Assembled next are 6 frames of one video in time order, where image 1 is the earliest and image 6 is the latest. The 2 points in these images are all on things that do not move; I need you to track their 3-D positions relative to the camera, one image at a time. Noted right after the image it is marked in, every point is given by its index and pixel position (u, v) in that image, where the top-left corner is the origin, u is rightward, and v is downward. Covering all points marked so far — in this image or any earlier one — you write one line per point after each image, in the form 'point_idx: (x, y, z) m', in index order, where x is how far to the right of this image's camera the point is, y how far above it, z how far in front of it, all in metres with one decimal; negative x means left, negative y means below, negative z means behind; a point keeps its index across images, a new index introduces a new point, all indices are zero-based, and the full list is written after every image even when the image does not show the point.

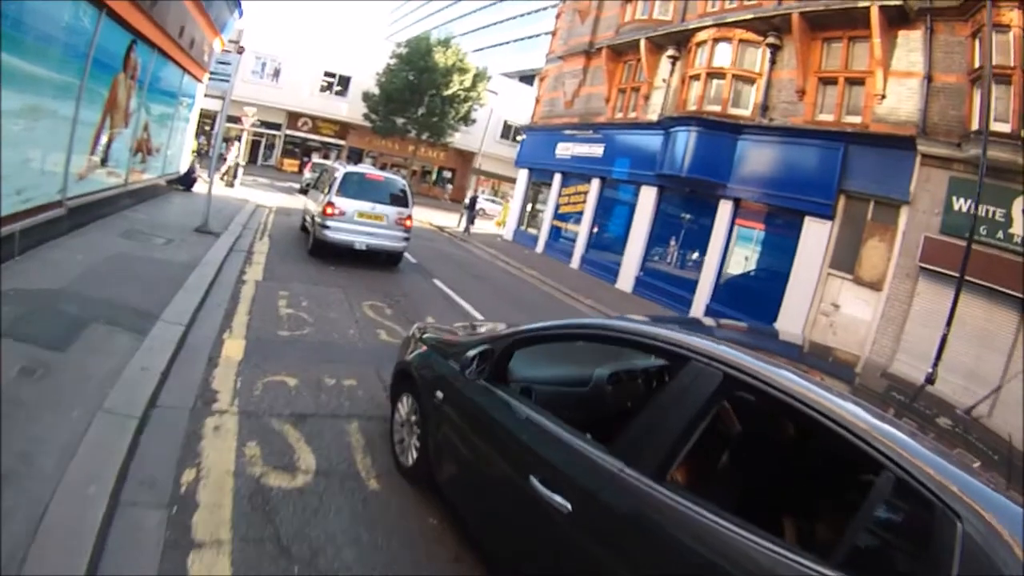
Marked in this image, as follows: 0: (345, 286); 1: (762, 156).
0: (-1.5, 0.0, +9.3) m
1: (+4.1, +1.9, +15.5) m
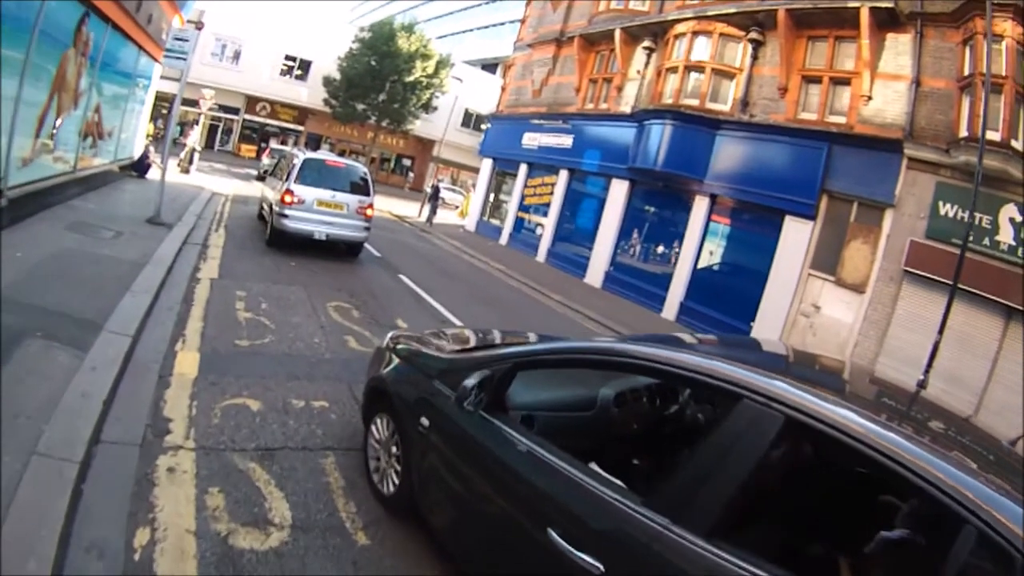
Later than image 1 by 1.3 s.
0: (-1.8, 0.0, +8.8) m
1: (+3.6, +2.0, +15.3) m
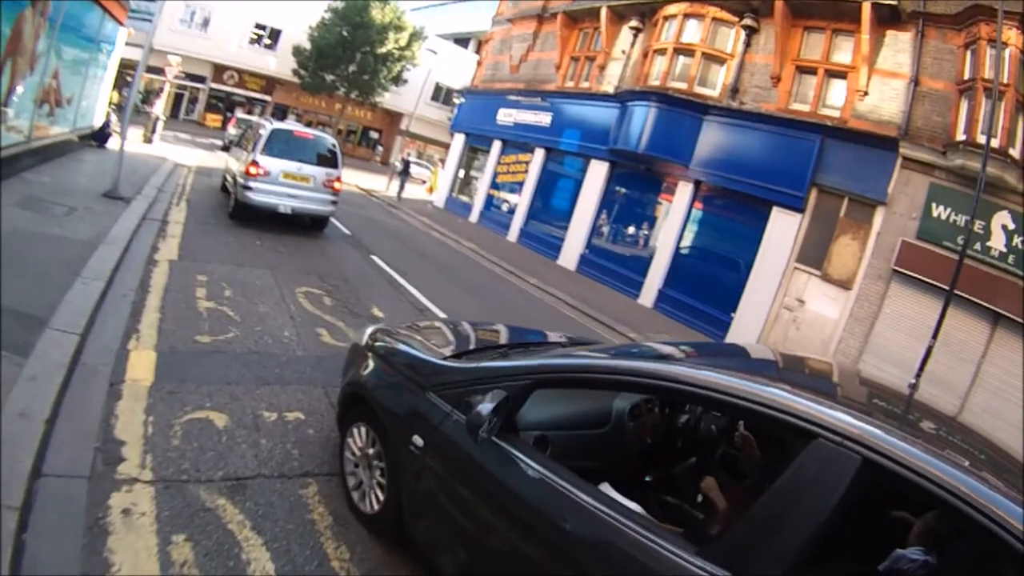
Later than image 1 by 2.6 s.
0: (-2.0, +0.2, +8.4) m
1: (+3.2, +2.2, +15.0) m
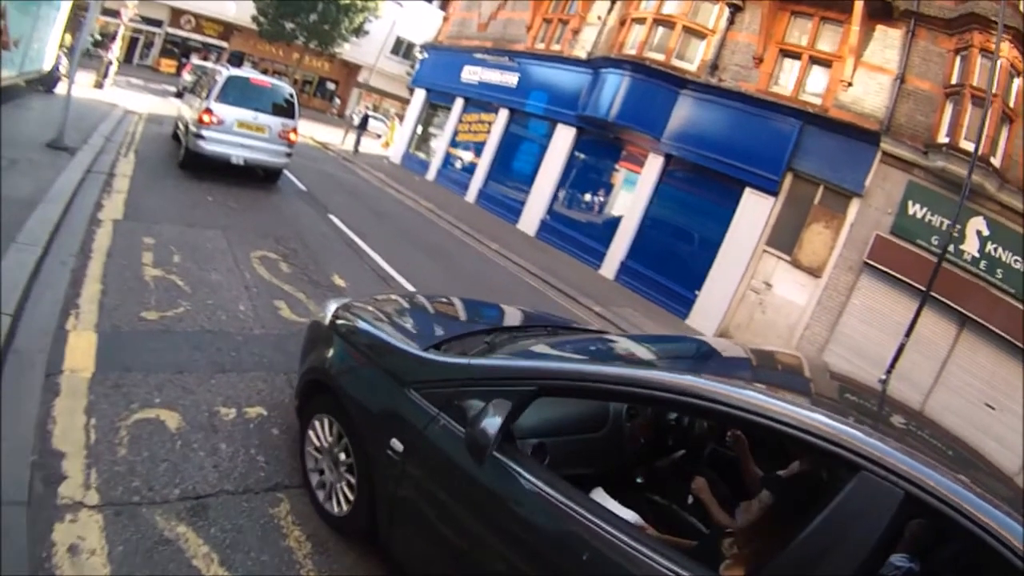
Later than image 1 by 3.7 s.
0: (-2.2, +0.5, +8.0) m
1: (+2.7, +2.6, +14.8) m
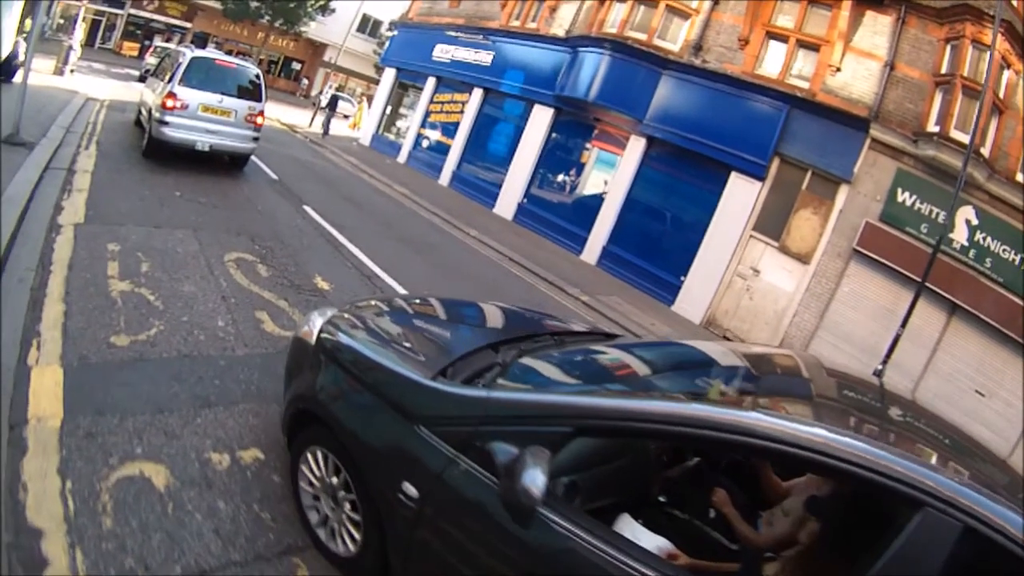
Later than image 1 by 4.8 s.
0: (-2.3, +0.5, +7.6) m
1: (+2.3, +2.8, +14.5) m
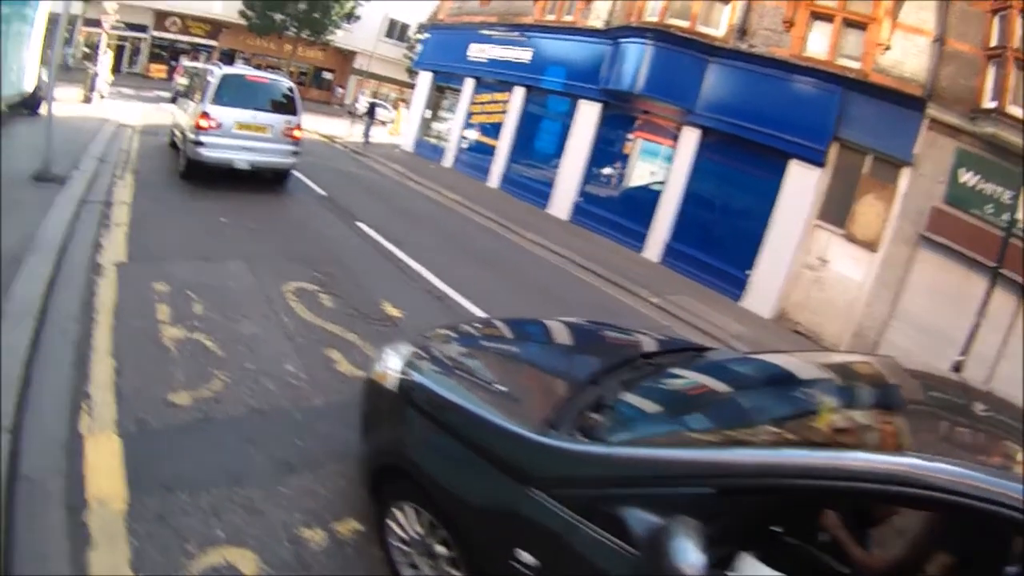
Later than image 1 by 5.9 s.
0: (-1.8, +0.3, +7.2) m
1: (+3.0, +2.9, +13.9) m
